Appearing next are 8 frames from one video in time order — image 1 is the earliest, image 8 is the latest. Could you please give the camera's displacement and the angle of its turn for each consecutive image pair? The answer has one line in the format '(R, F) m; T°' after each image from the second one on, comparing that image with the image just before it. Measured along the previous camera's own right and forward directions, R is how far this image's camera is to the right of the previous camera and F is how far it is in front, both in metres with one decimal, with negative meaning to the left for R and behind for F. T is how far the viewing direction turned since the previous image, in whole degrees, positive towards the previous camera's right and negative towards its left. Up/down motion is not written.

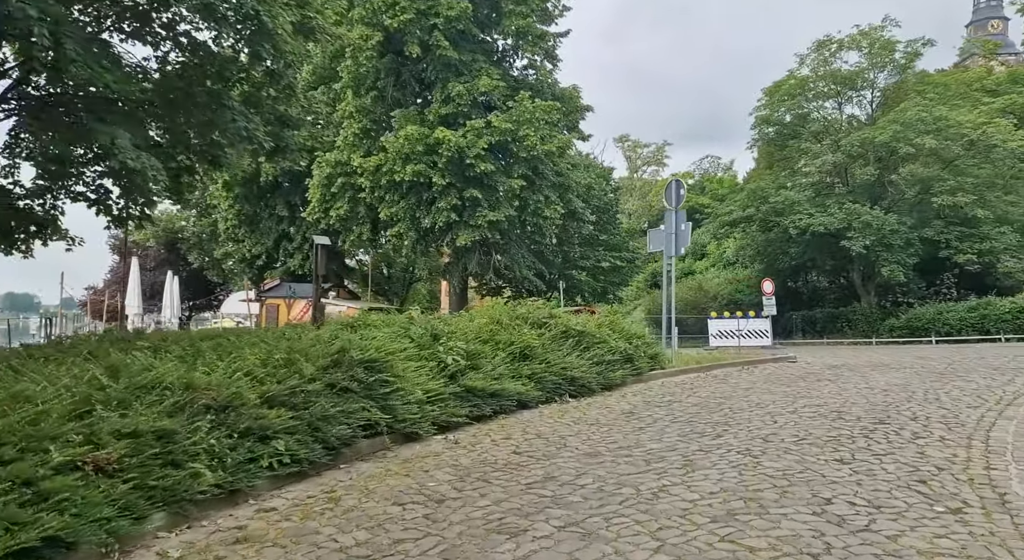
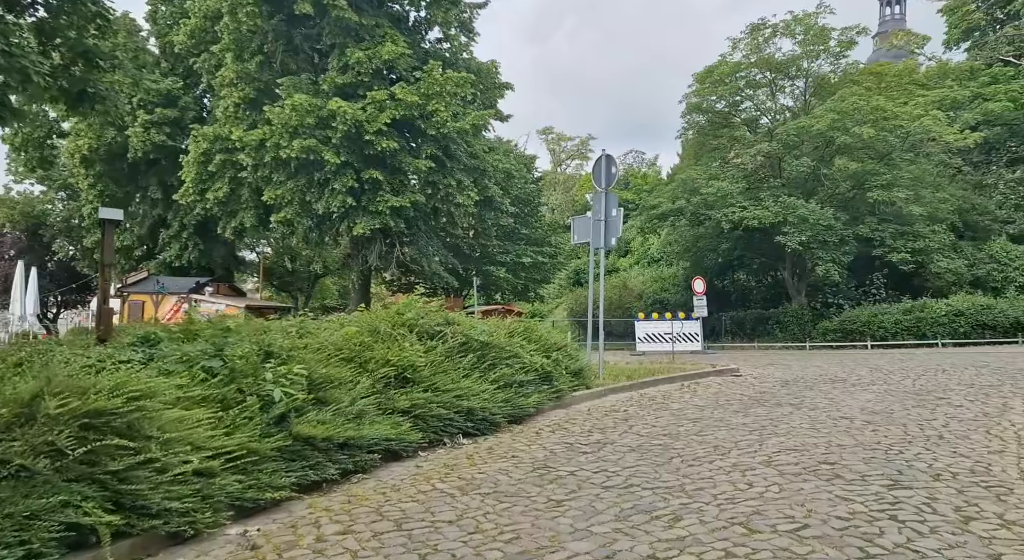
(+0.5, +2.7) m; +6°
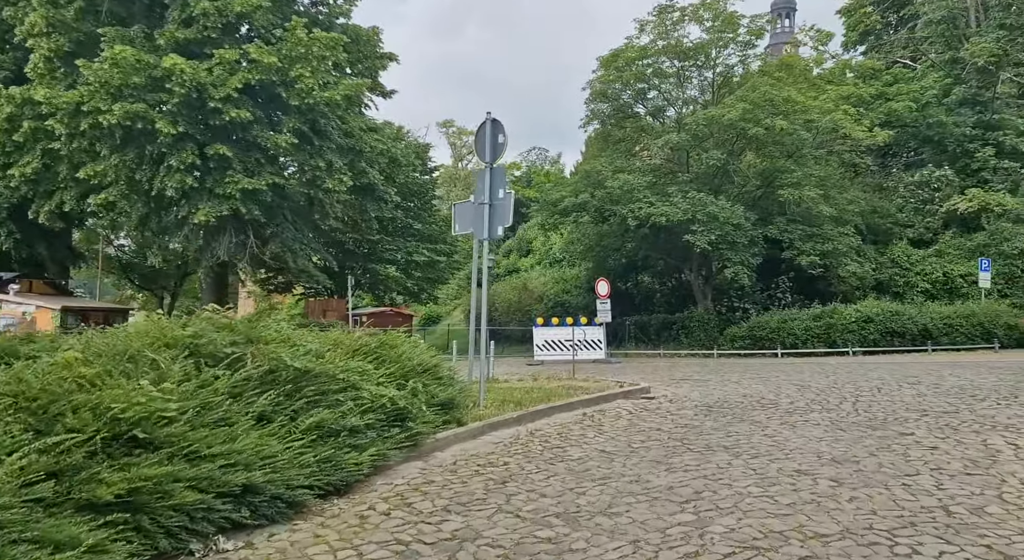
(+0.6, +2.7) m; +8°
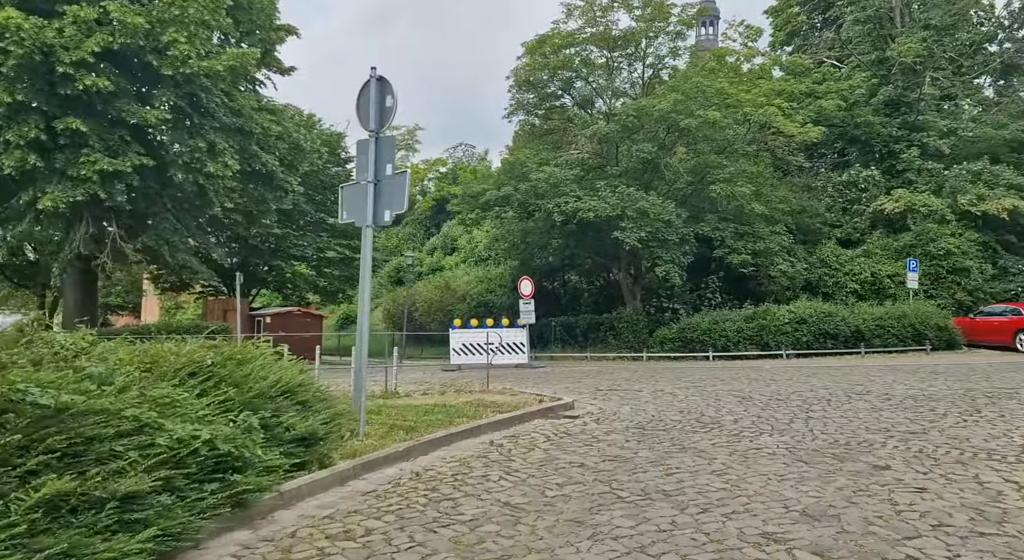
(+0.4, +1.8) m; +6°
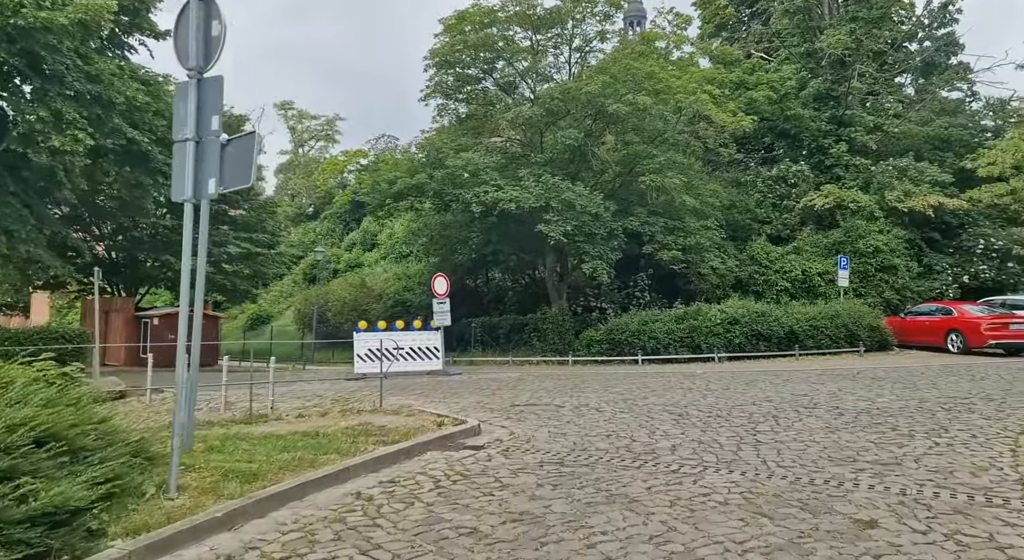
(+0.4, +1.8) m; +6°
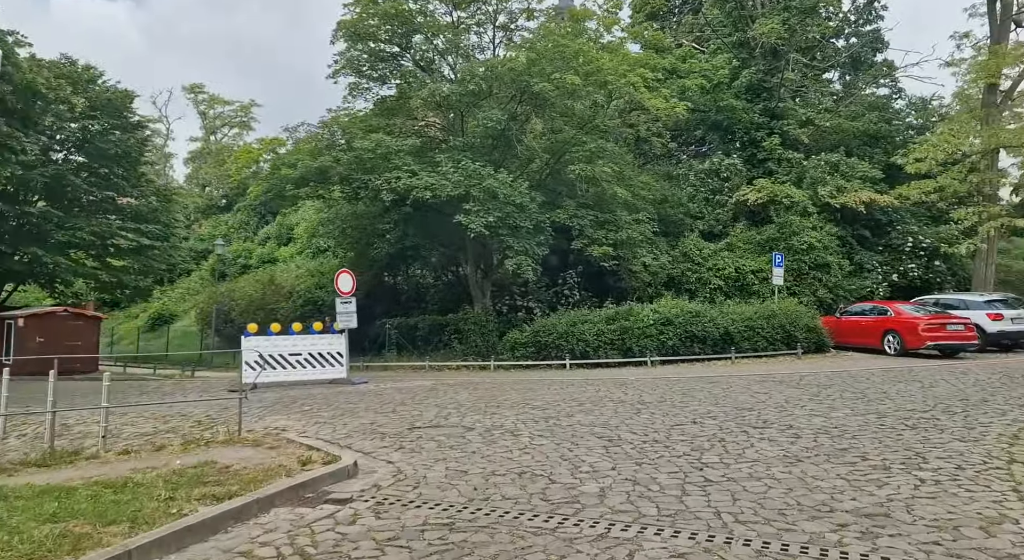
(+0.4, +1.8) m; +5°
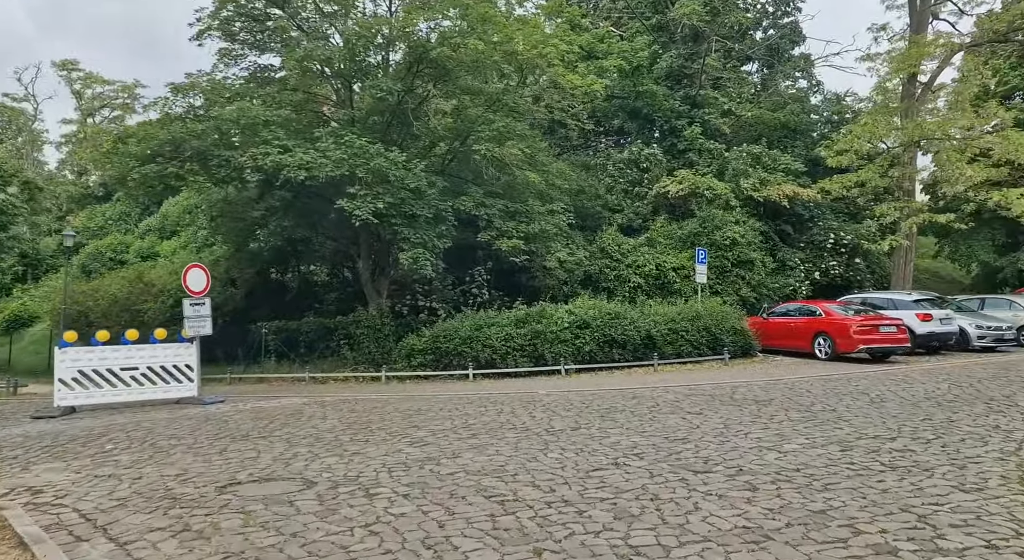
(+0.5, +2.3) m; +6°
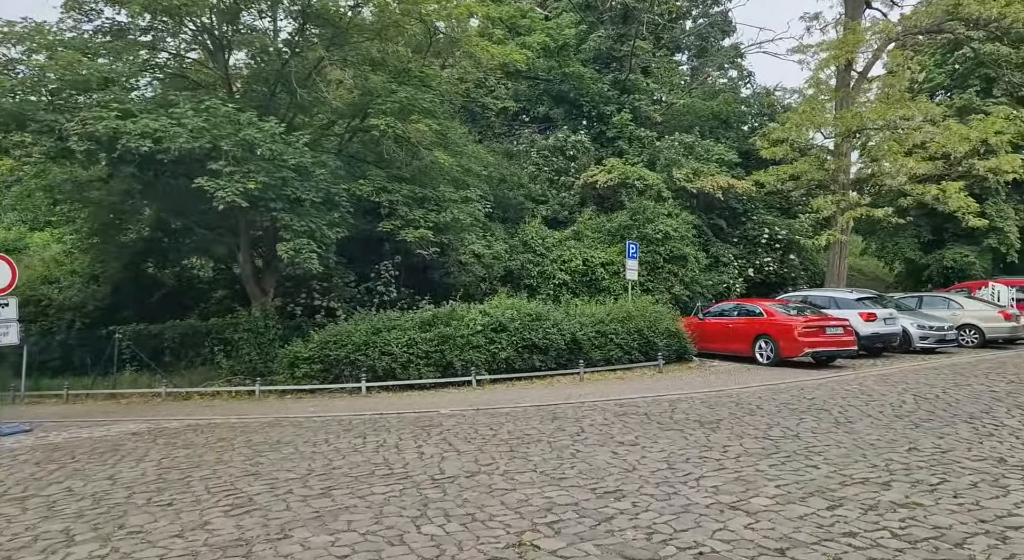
(+0.5, +2.3) m; +6°
